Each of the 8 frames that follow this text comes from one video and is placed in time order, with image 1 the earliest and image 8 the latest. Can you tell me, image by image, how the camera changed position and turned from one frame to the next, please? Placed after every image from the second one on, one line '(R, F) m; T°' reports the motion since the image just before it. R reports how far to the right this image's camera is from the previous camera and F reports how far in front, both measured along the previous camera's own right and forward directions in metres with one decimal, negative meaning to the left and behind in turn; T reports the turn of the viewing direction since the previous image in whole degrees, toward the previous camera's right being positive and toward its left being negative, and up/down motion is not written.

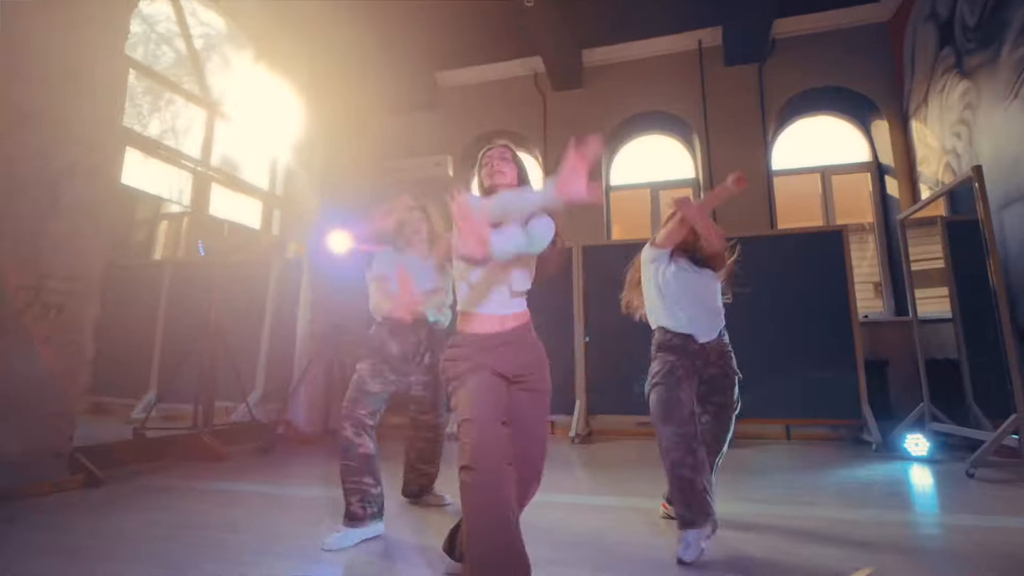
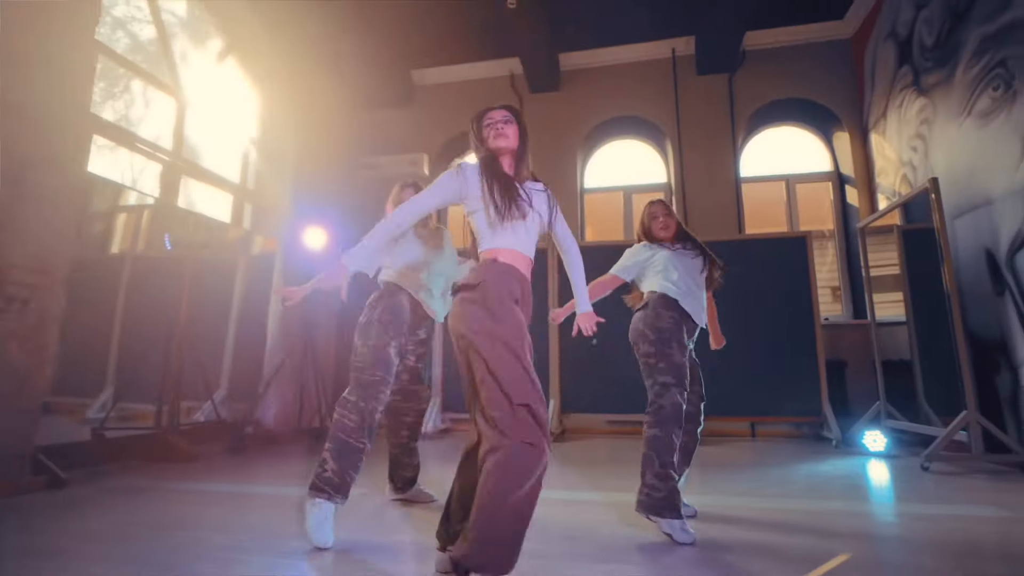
(-0.1, 0.0) m; +4°
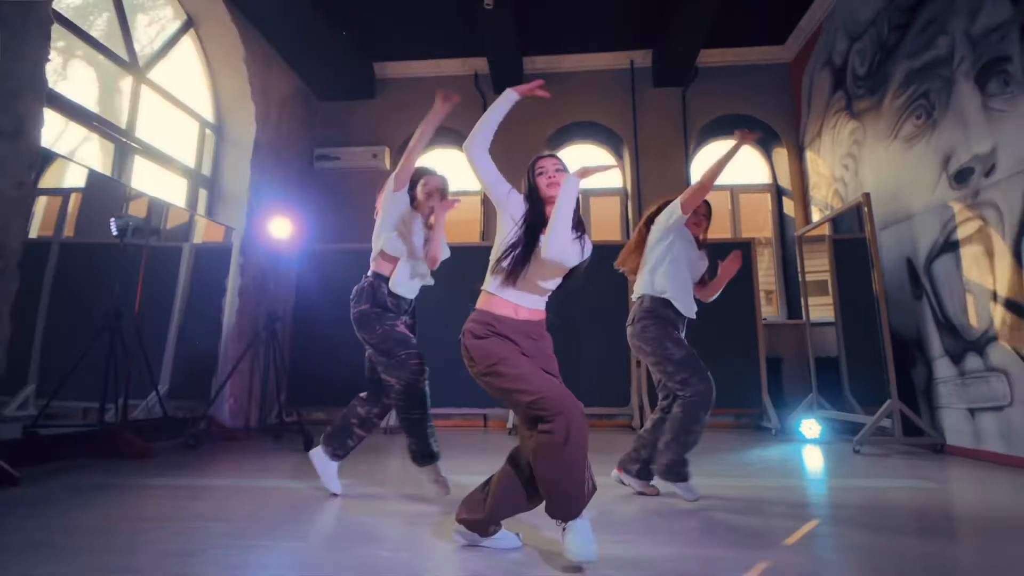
(-0.3, -0.1) m; +7°
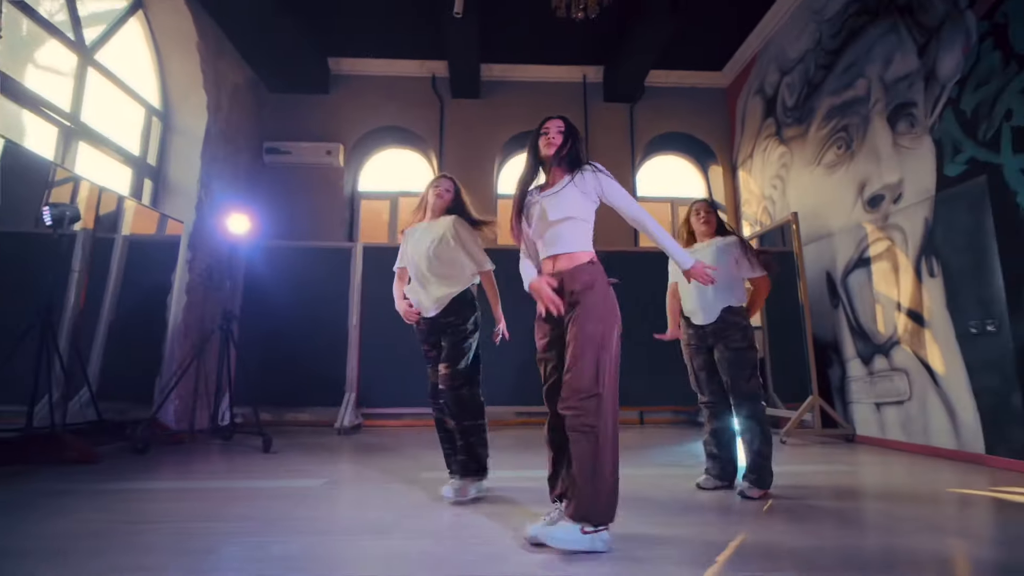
(-0.3, -0.1) m; +8°
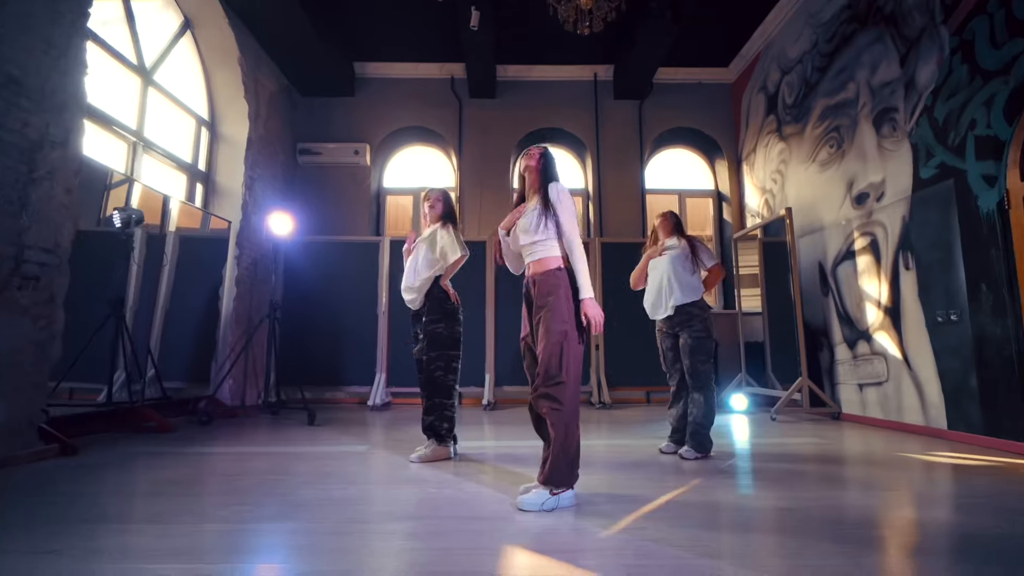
(0.0, -0.4) m; -2°
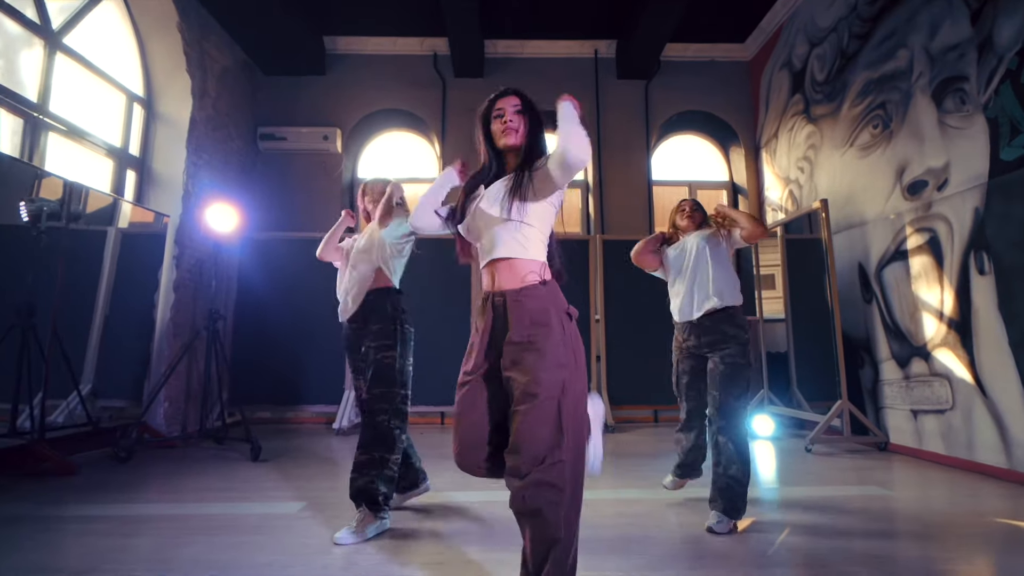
(+0.1, +0.7) m; 0°
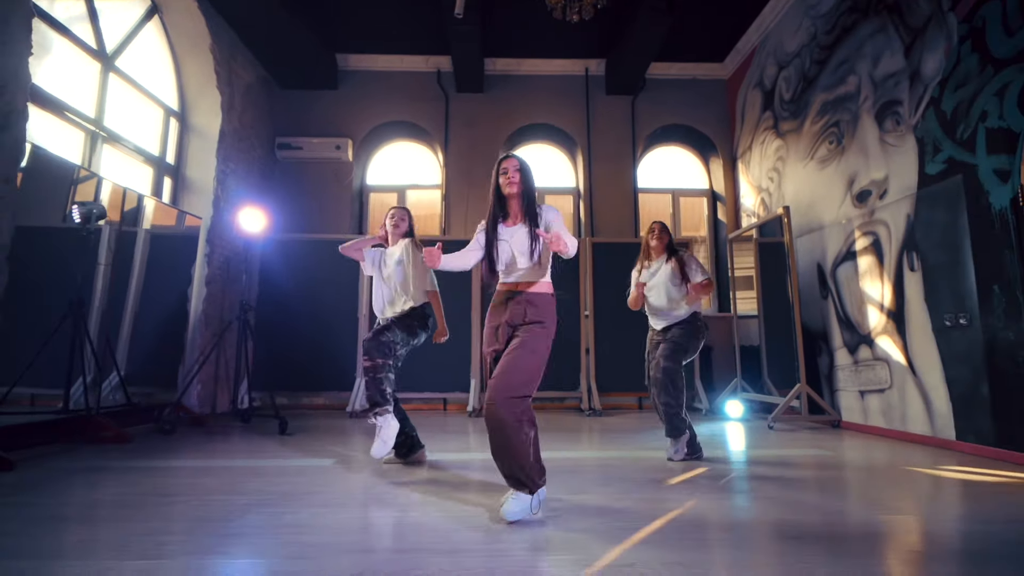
(0.0, -0.5) m; 0°
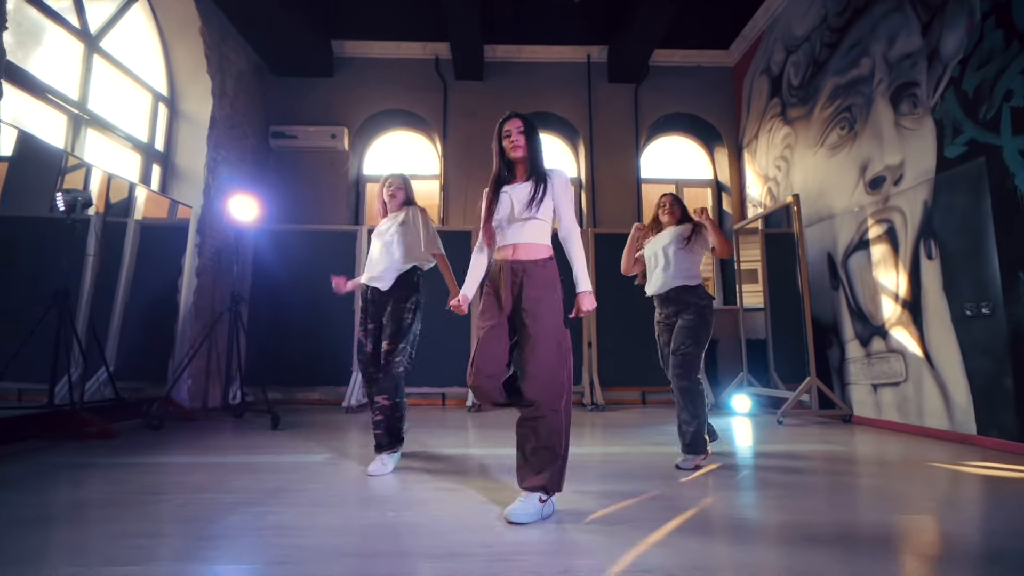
(0.0, +0.1) m; 0°
